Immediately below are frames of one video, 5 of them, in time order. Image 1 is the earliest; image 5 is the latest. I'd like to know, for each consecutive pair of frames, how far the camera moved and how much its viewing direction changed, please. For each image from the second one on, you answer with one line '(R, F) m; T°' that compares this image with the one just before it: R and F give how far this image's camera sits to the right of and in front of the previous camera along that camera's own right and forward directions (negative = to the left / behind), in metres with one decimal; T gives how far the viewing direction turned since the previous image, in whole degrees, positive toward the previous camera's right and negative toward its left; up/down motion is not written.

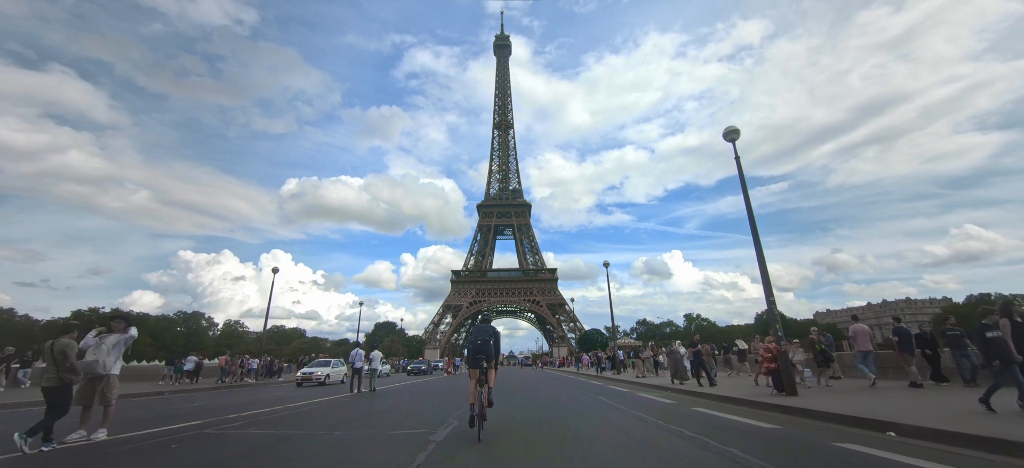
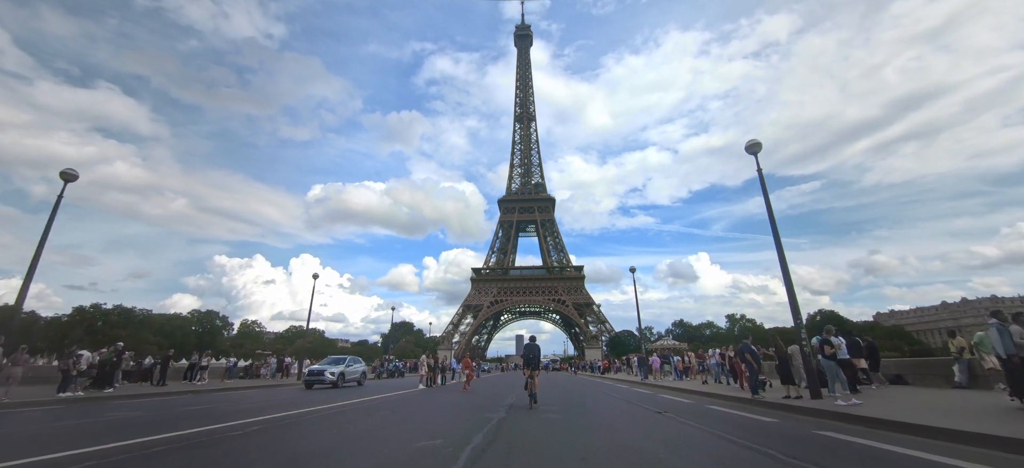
(-0.3, +2.7) m; -3°
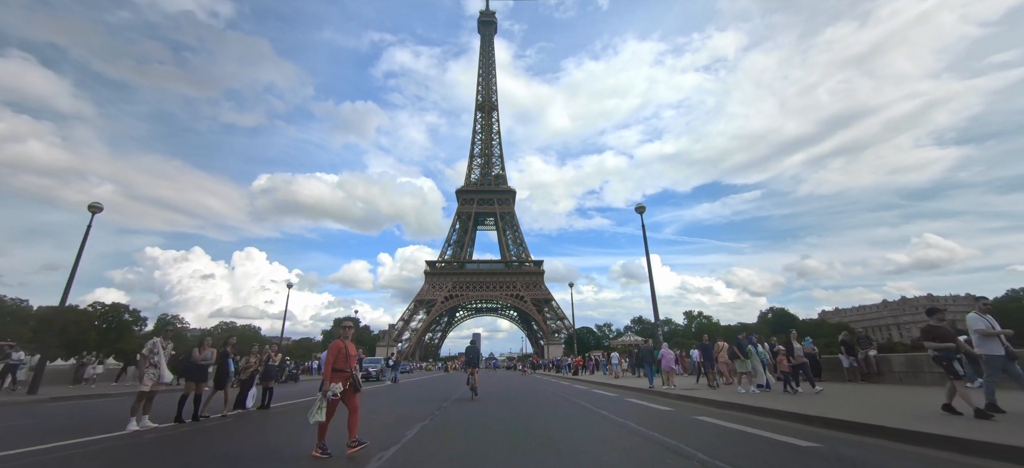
(+0.2, +1.9) m; +6°
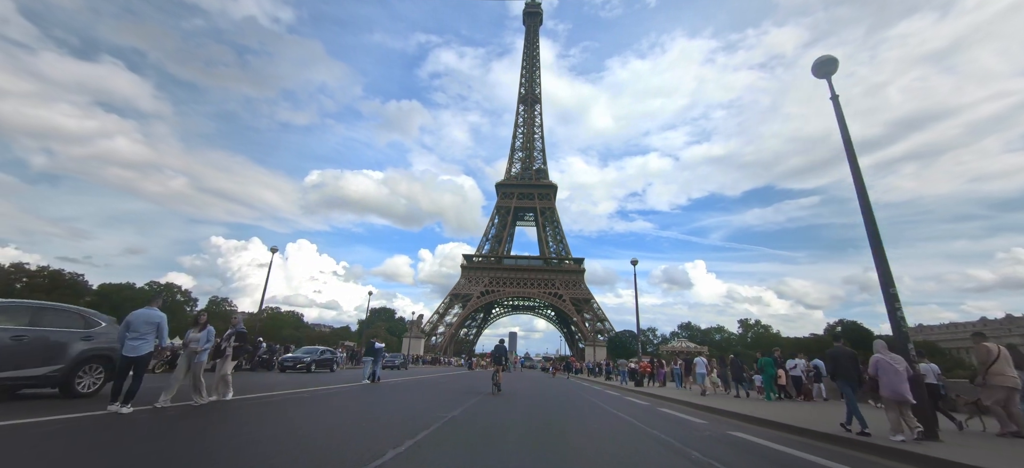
(-0.2, +1.5) m; -6°
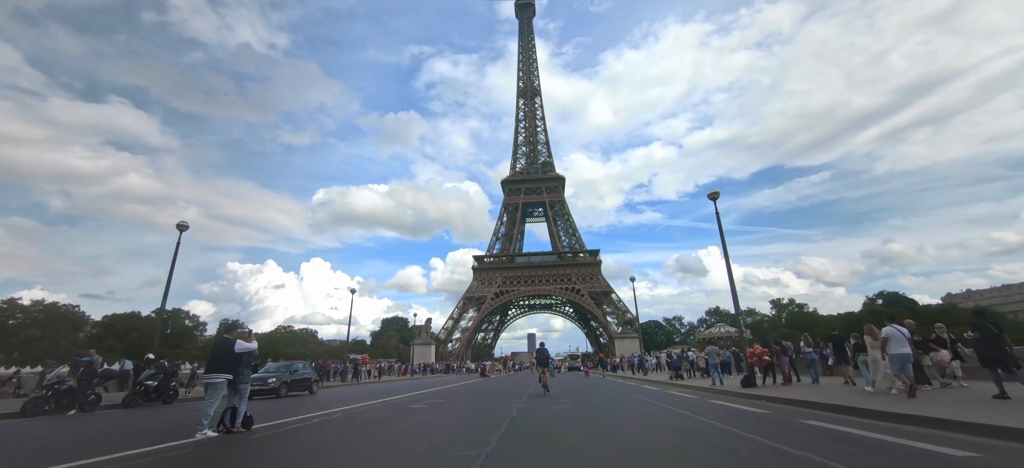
(-0.2, +1.5) m; -1°
